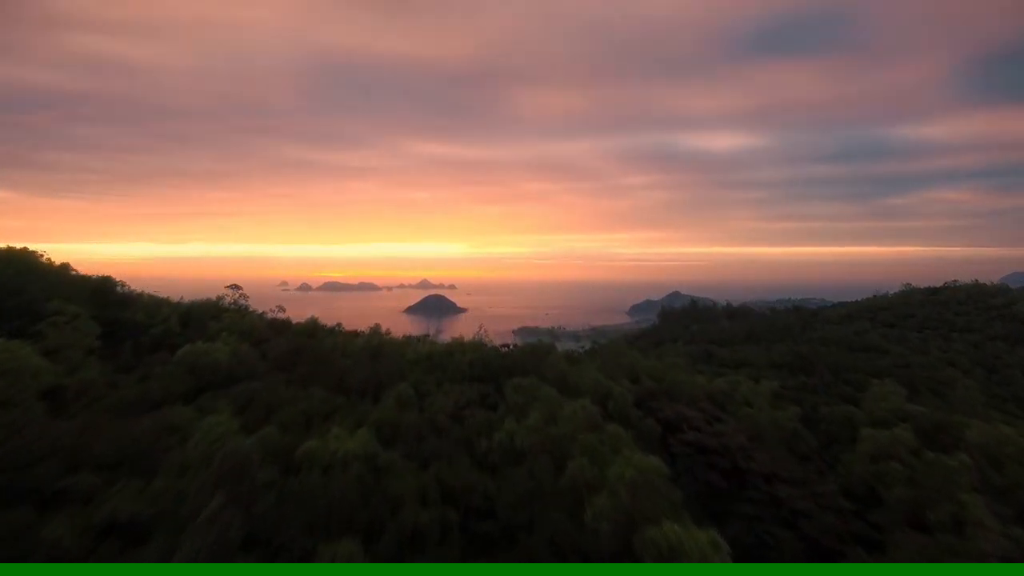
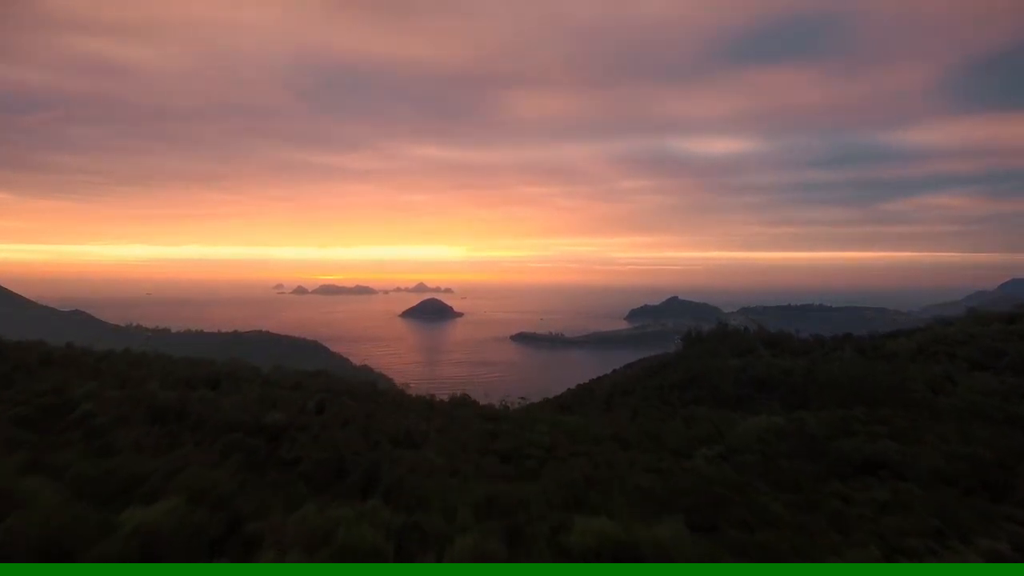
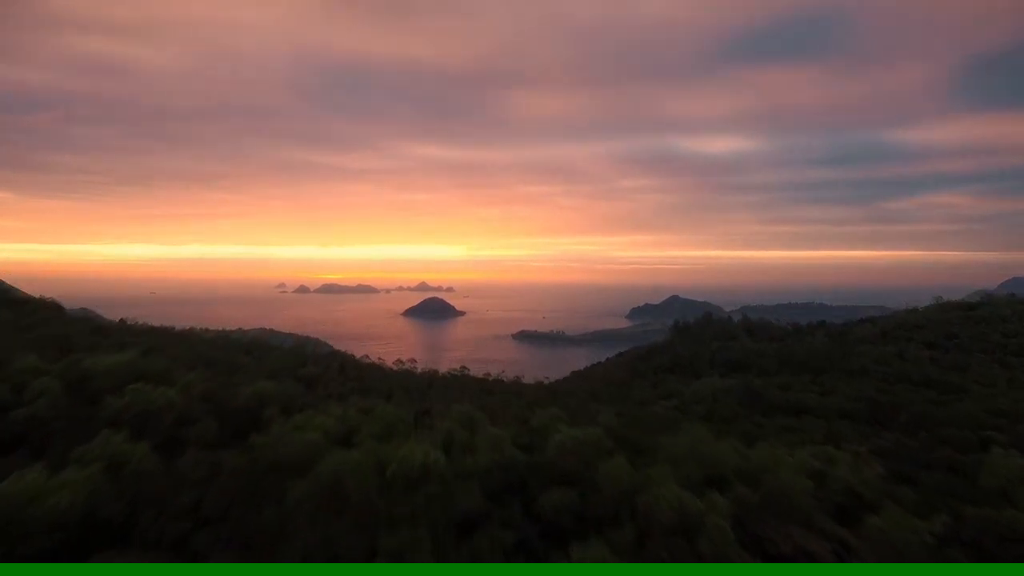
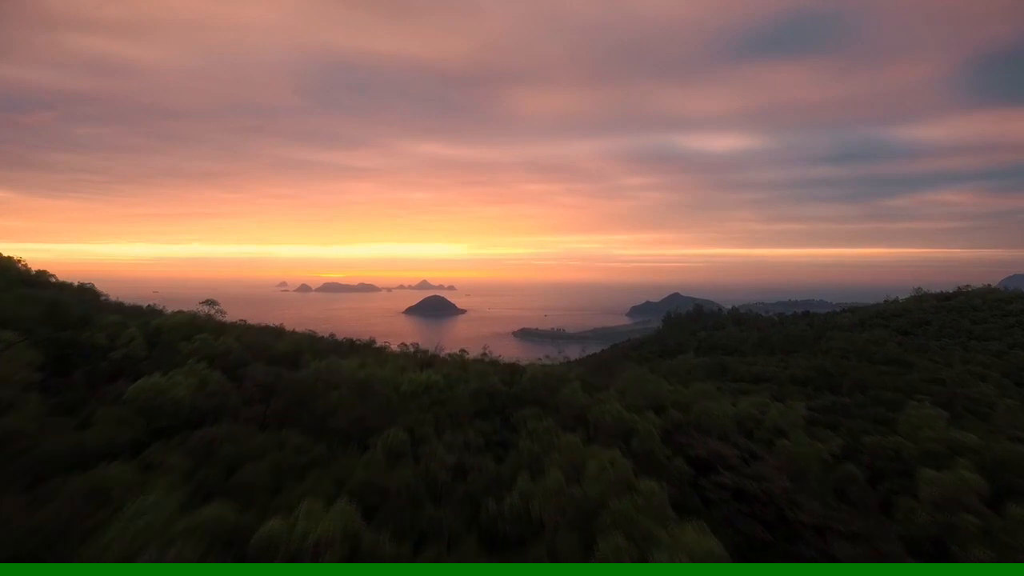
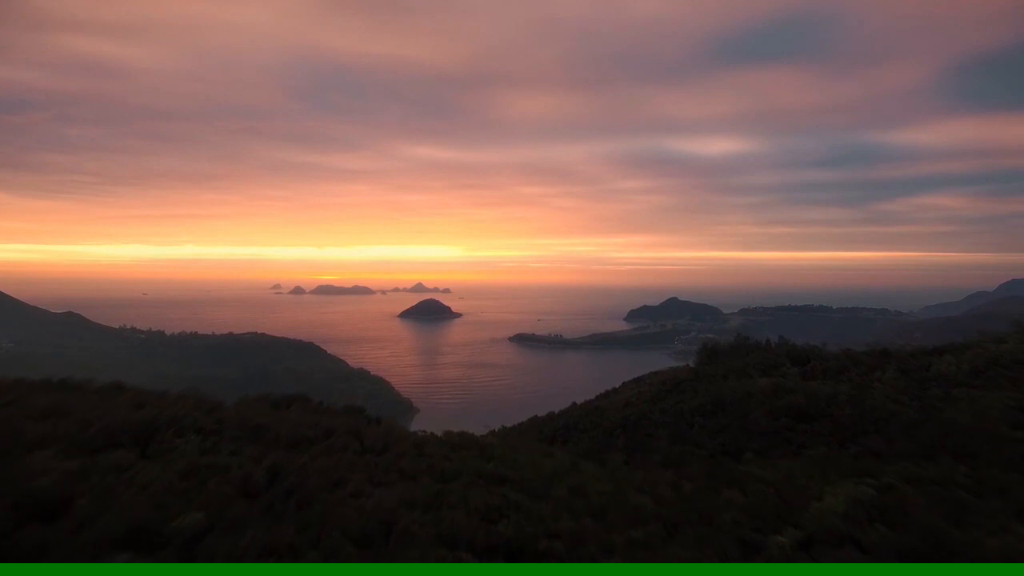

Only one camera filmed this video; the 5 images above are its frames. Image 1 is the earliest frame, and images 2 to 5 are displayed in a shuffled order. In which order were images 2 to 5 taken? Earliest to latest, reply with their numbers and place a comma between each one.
4, 3, 2, 5
